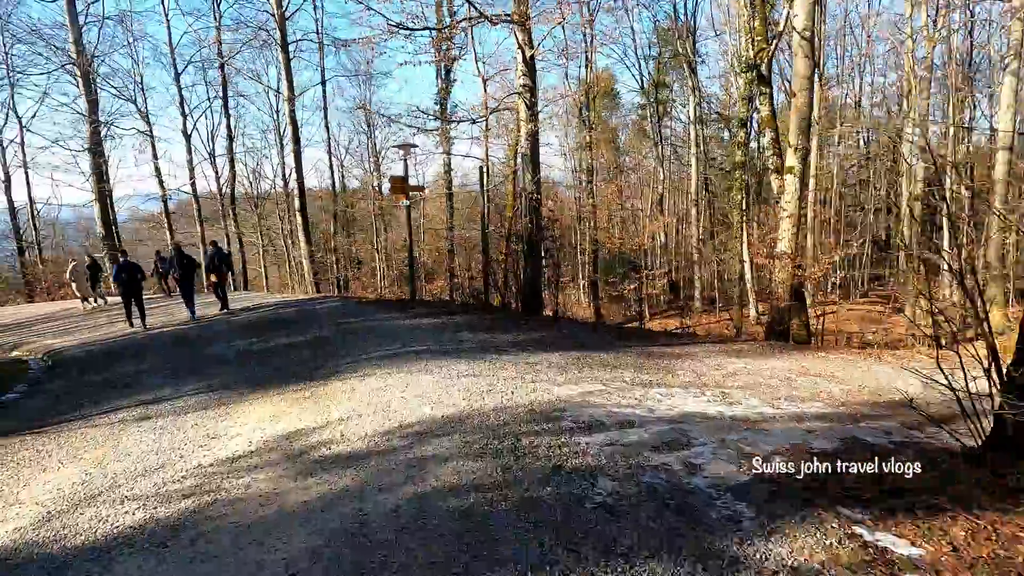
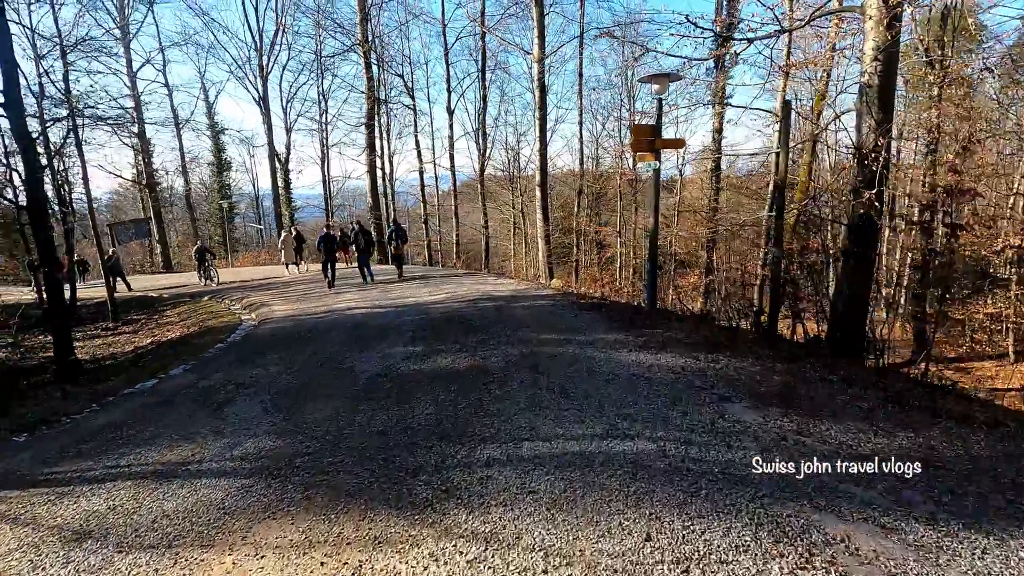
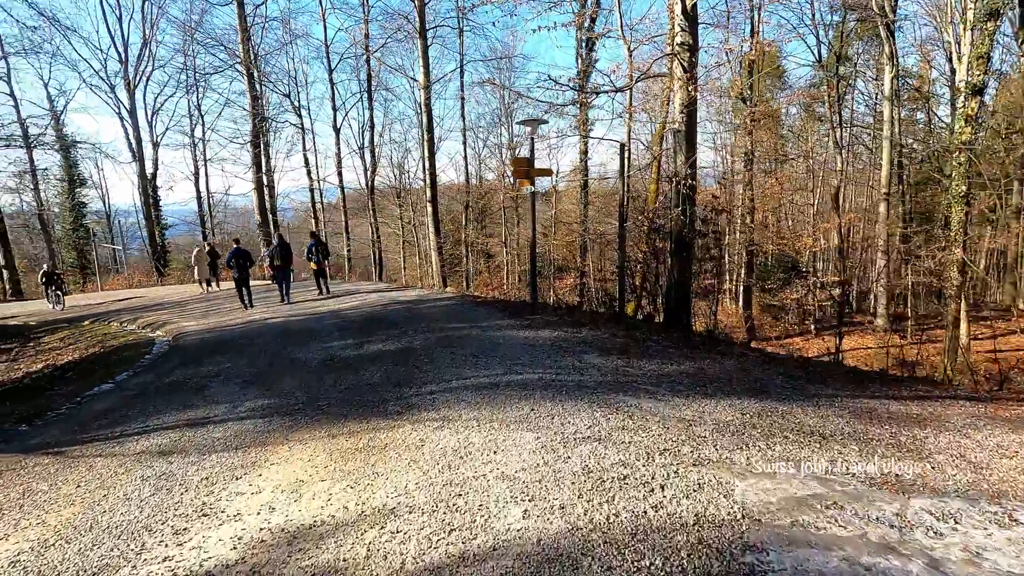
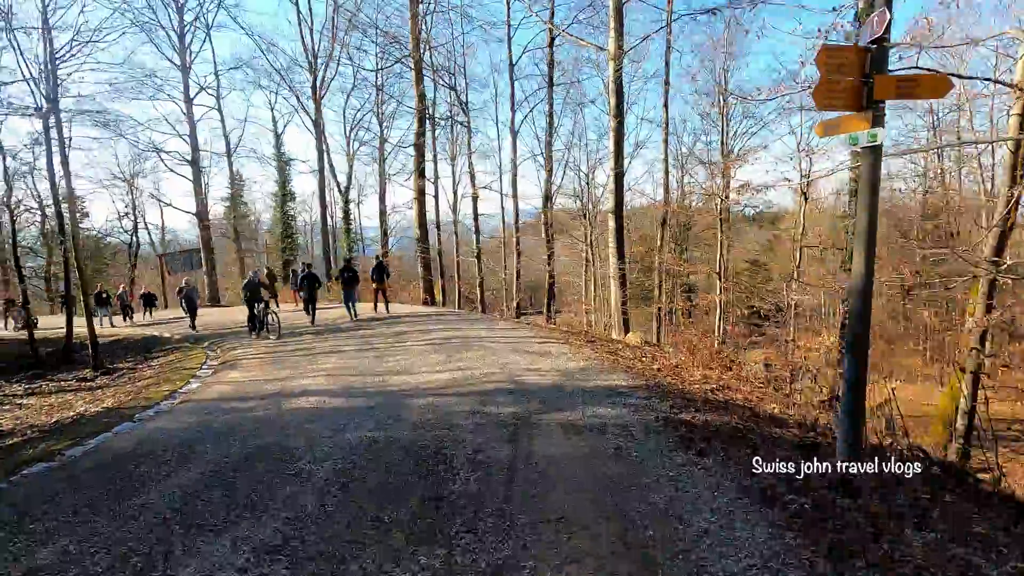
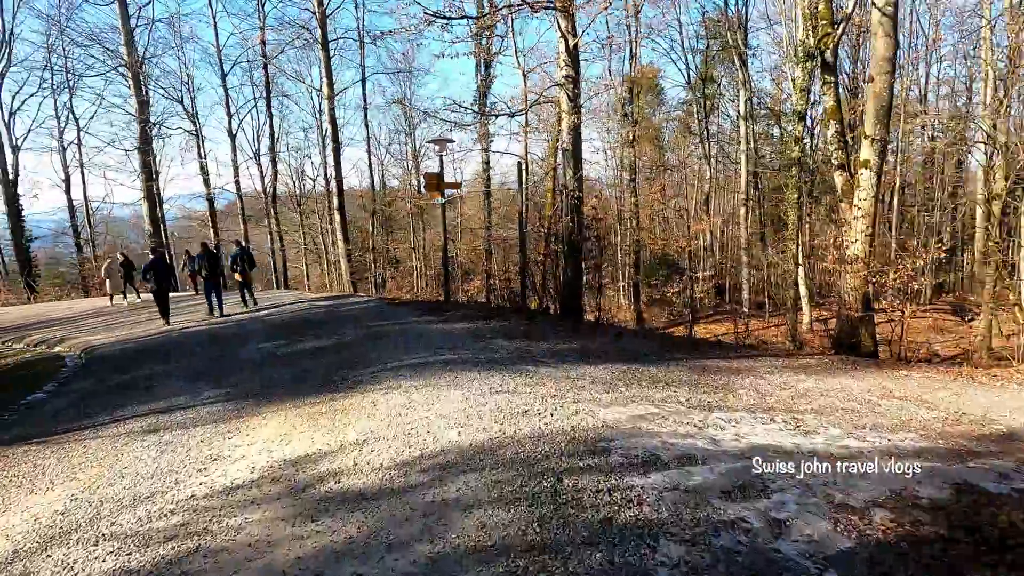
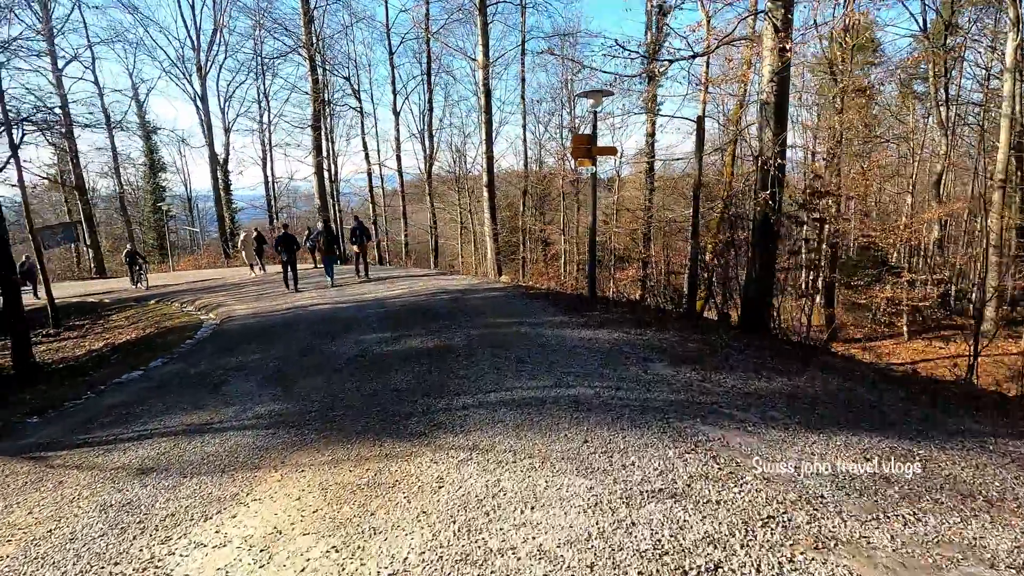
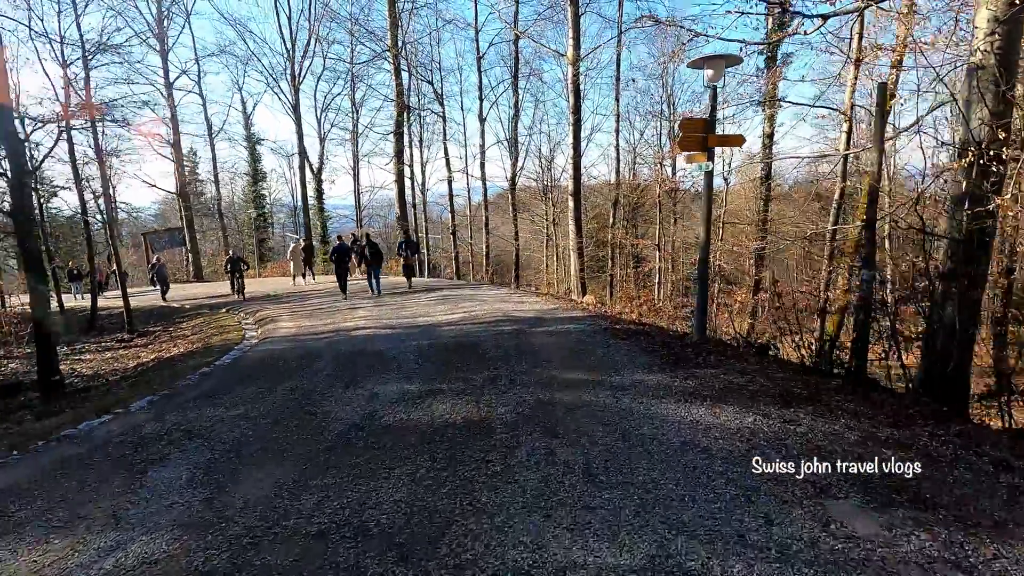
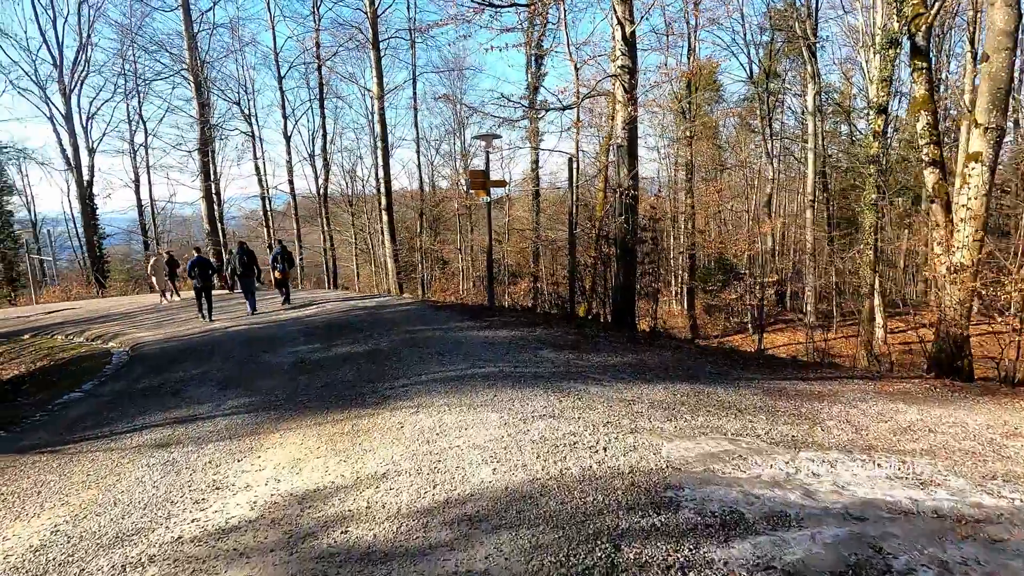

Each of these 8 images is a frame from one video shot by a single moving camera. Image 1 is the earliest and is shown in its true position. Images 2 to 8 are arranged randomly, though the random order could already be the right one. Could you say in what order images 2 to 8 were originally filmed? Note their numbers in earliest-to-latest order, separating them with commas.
5, 8, 3, 6, 2, 7, 4
